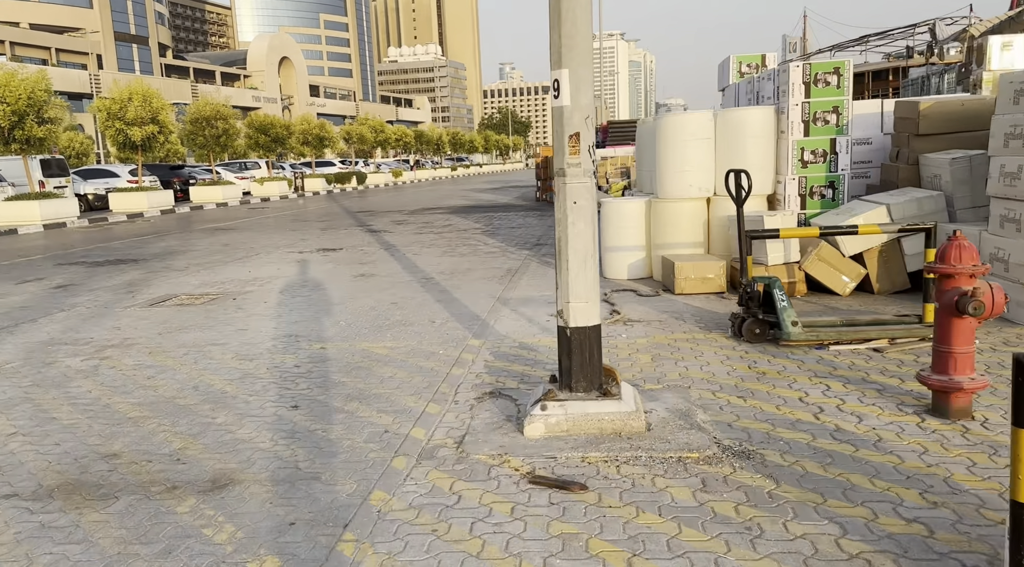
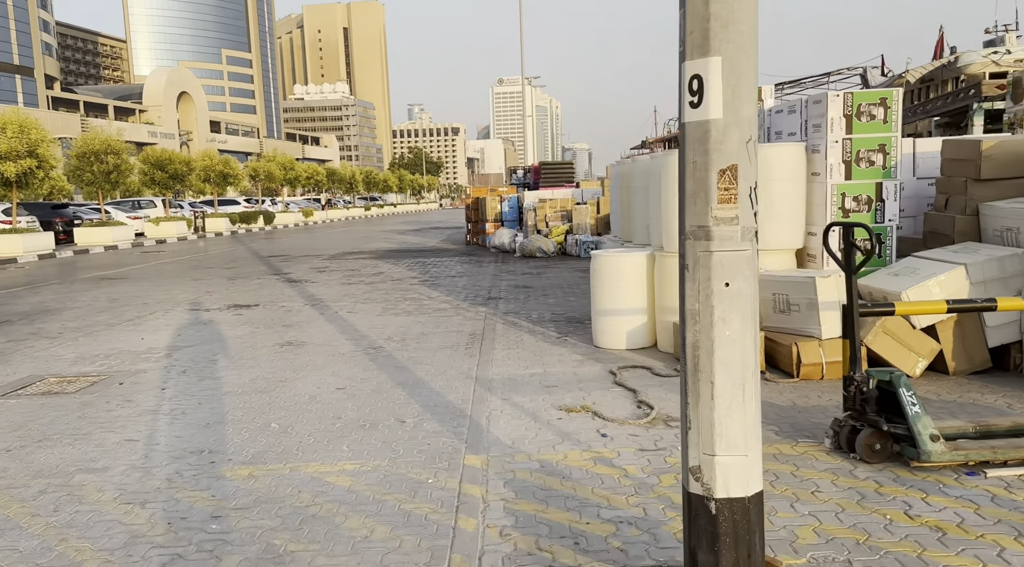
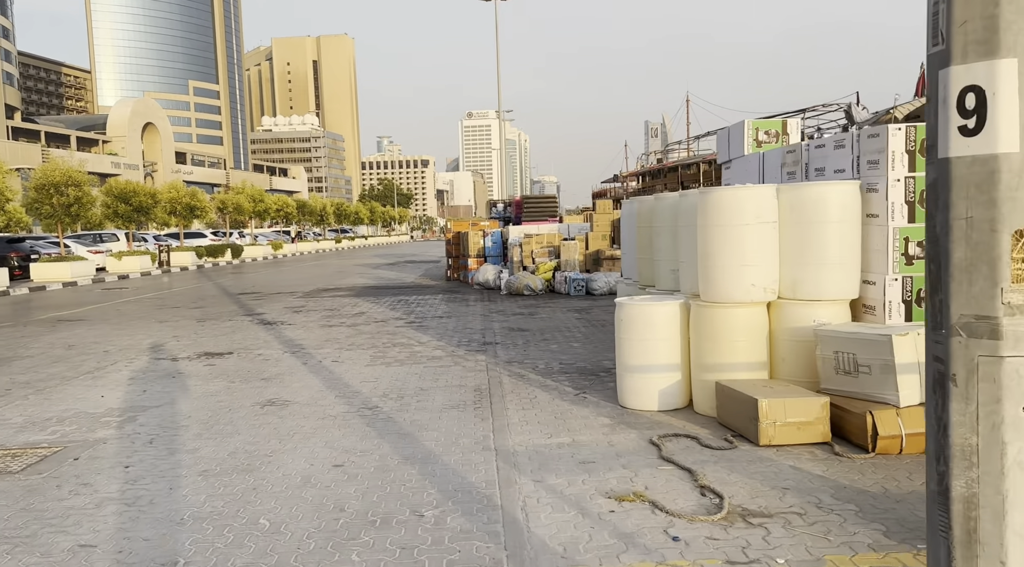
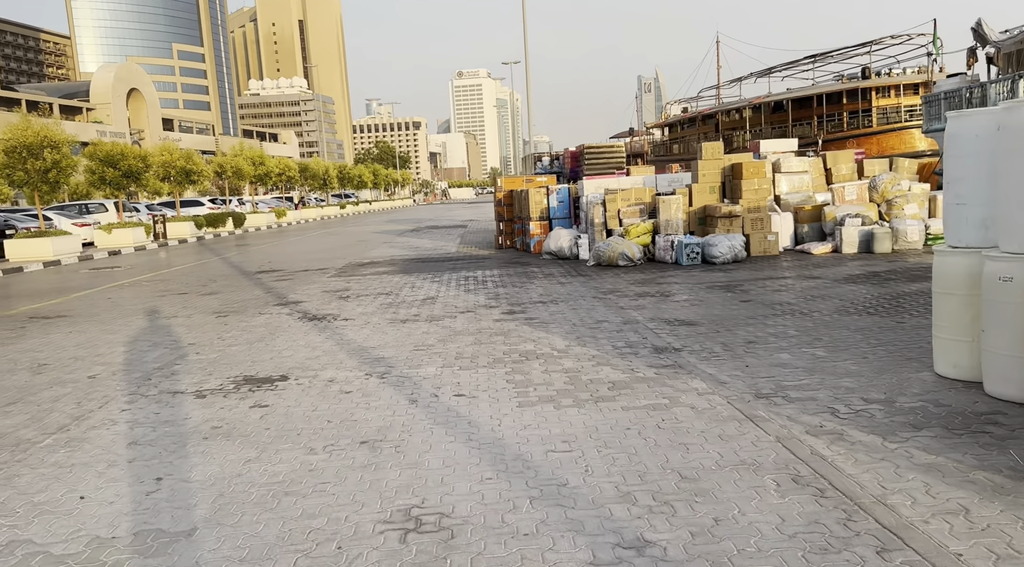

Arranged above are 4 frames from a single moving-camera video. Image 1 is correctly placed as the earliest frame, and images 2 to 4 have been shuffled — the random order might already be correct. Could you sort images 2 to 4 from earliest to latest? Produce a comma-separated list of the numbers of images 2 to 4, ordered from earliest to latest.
2, 3, 4
